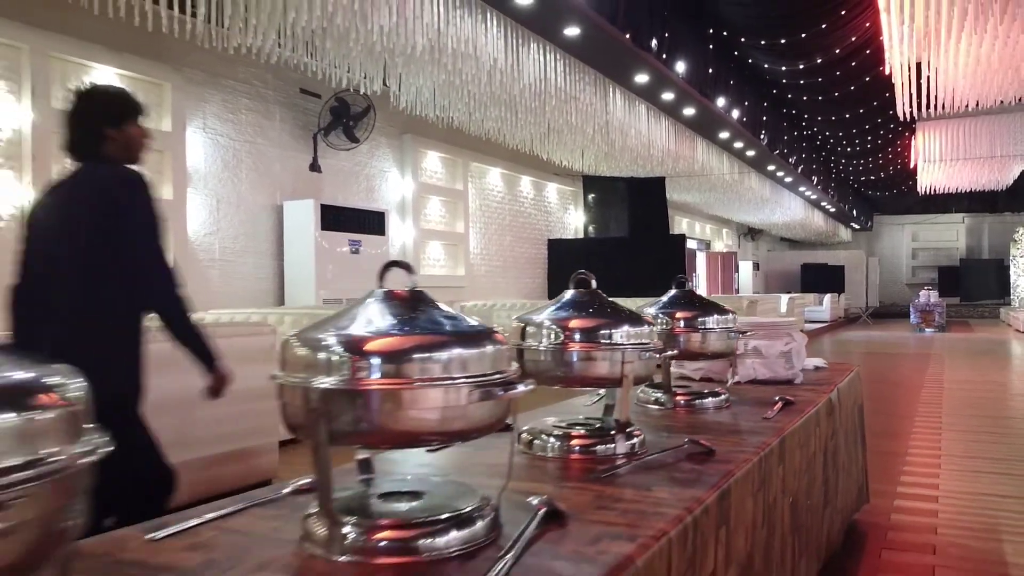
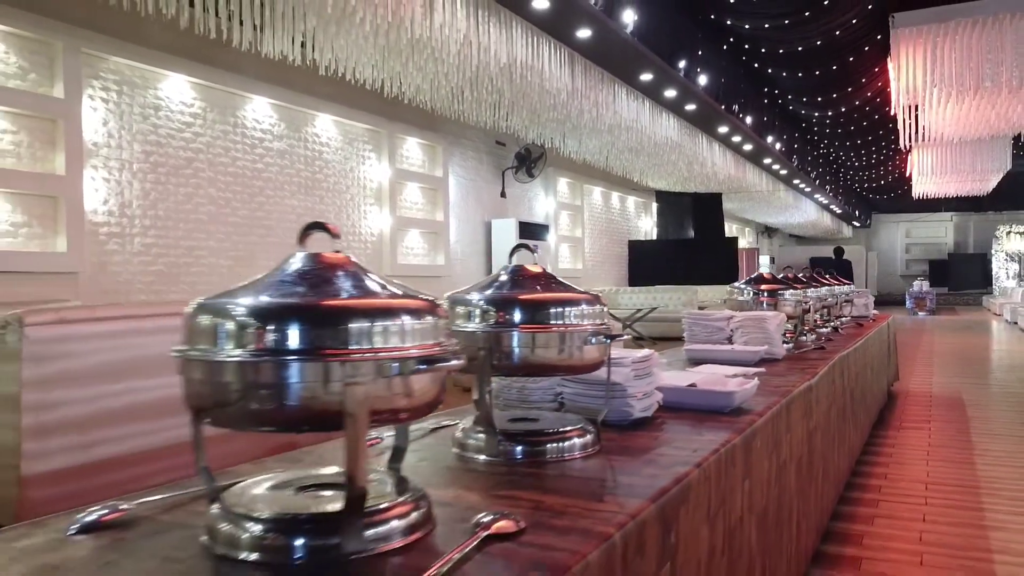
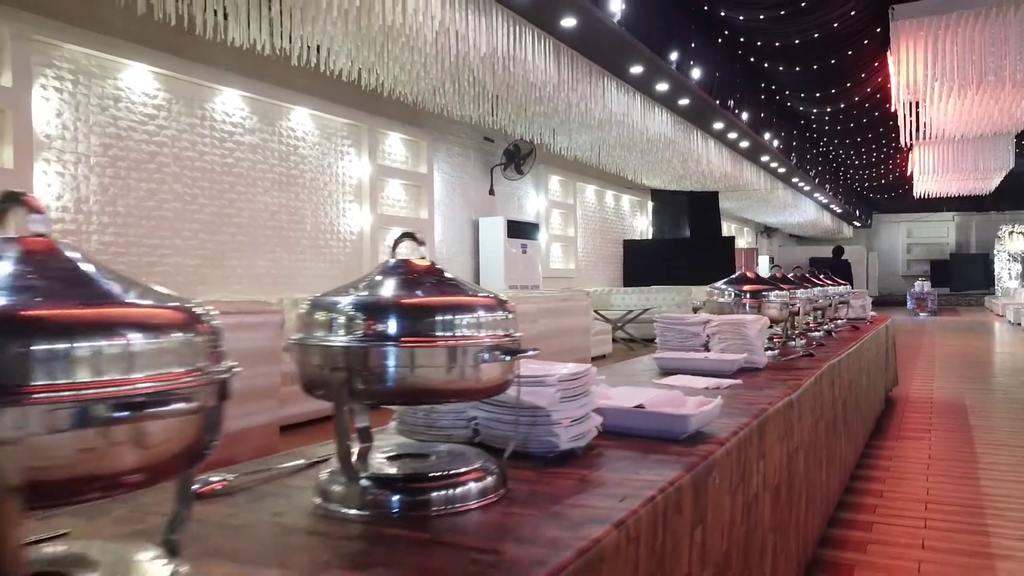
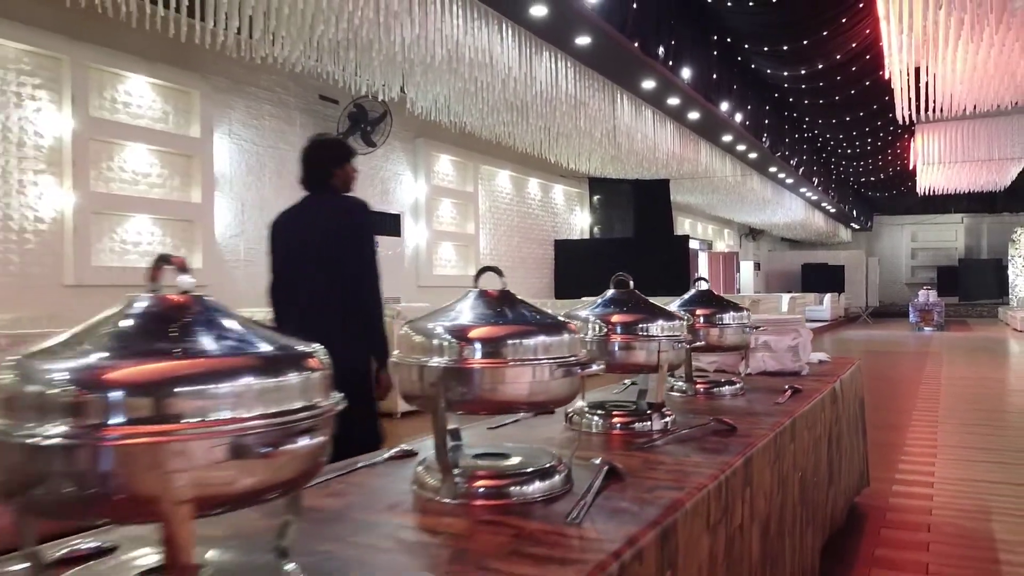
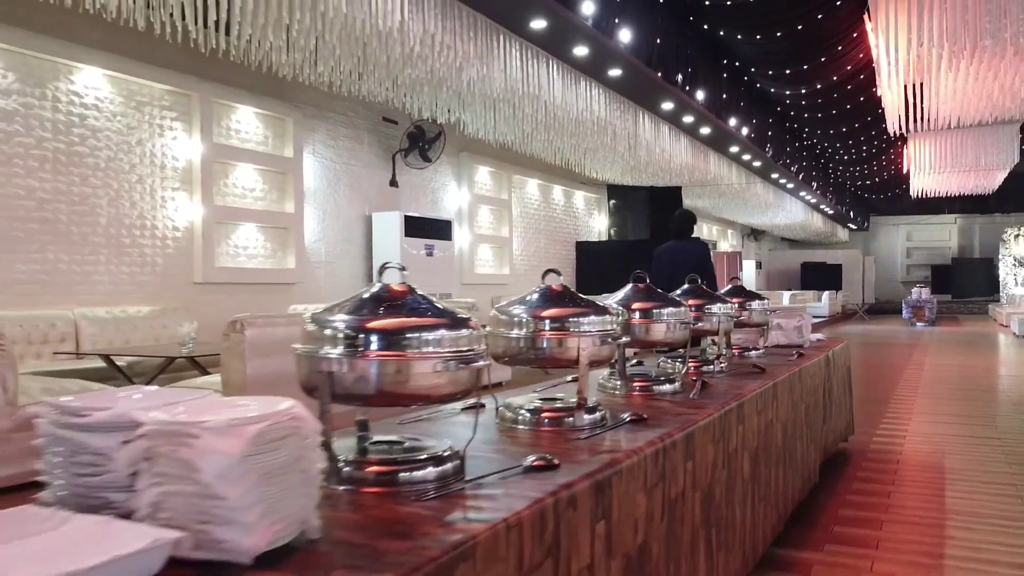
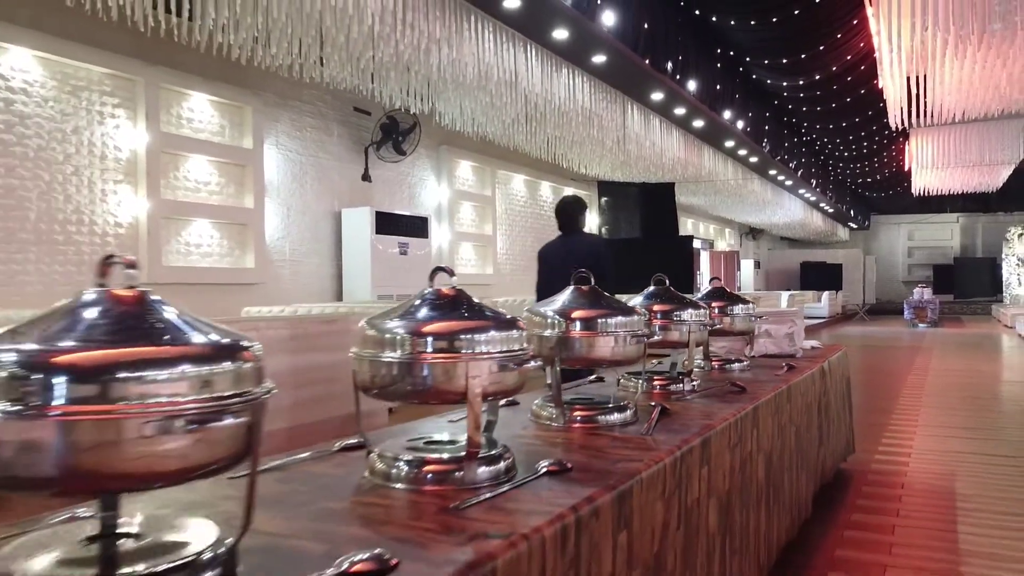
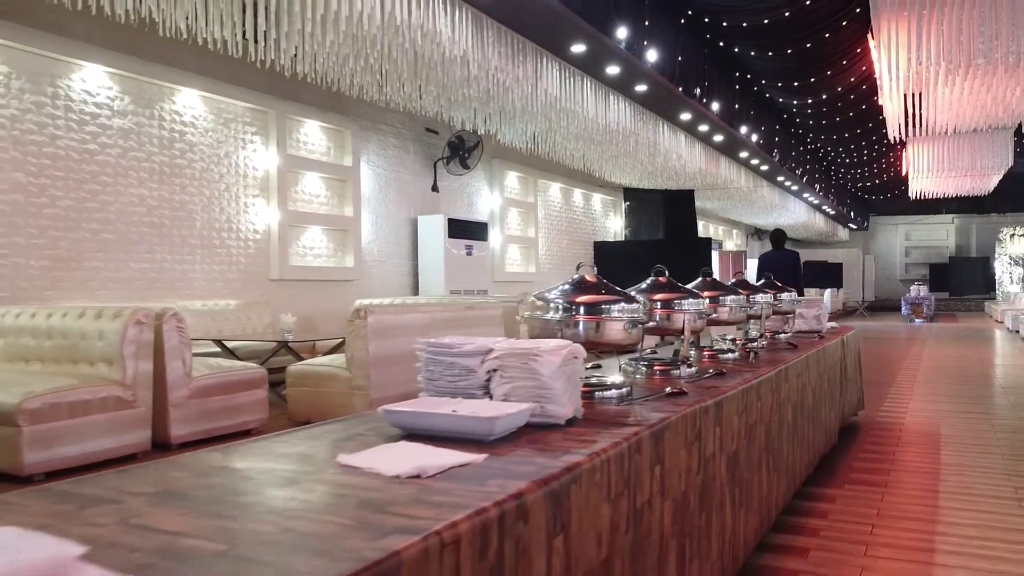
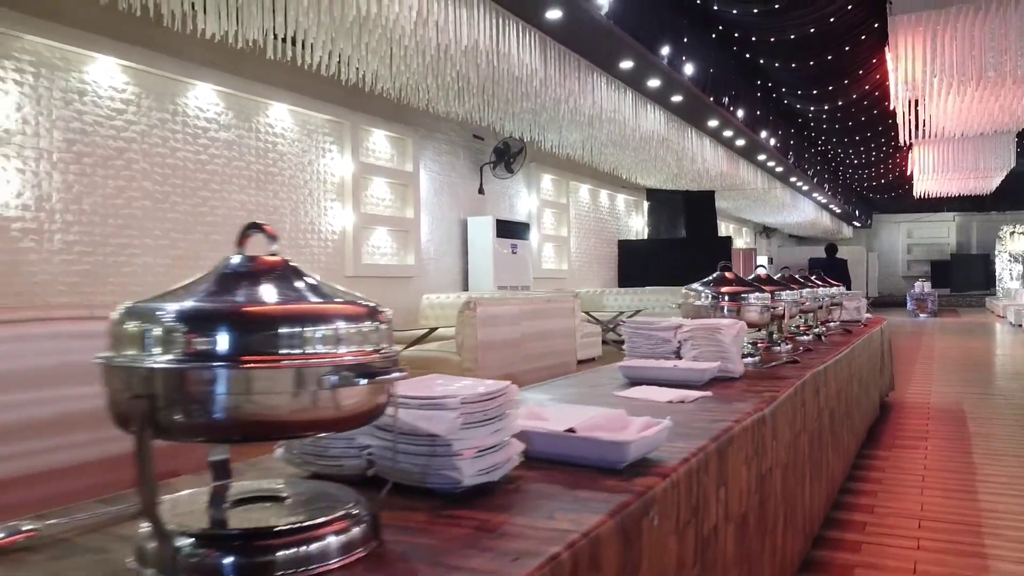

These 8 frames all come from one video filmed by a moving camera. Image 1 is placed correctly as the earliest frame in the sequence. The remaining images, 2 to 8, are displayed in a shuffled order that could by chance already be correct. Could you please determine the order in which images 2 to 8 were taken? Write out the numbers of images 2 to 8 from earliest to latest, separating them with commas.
4, 6, 5, 7, 8, 3, 2
